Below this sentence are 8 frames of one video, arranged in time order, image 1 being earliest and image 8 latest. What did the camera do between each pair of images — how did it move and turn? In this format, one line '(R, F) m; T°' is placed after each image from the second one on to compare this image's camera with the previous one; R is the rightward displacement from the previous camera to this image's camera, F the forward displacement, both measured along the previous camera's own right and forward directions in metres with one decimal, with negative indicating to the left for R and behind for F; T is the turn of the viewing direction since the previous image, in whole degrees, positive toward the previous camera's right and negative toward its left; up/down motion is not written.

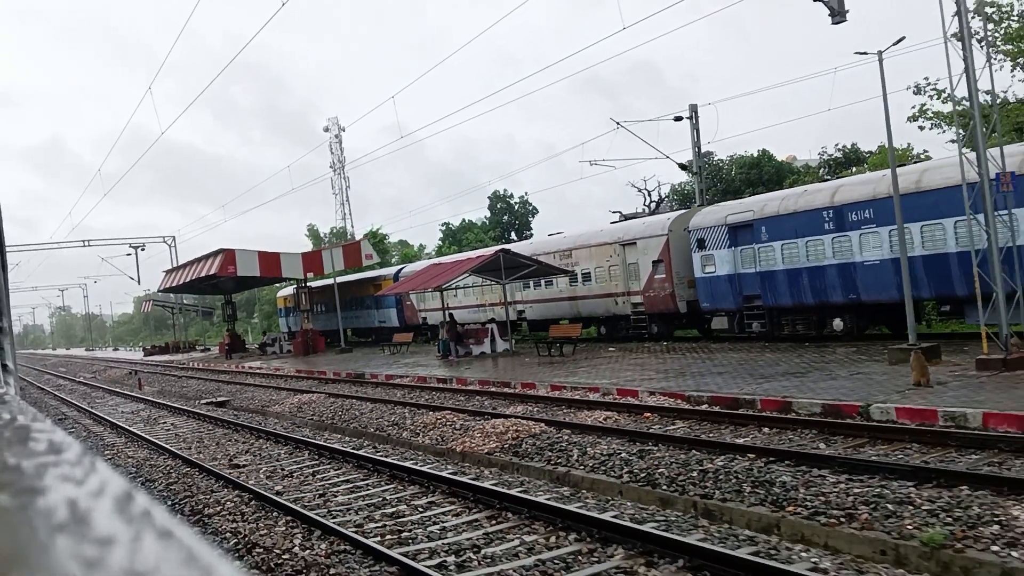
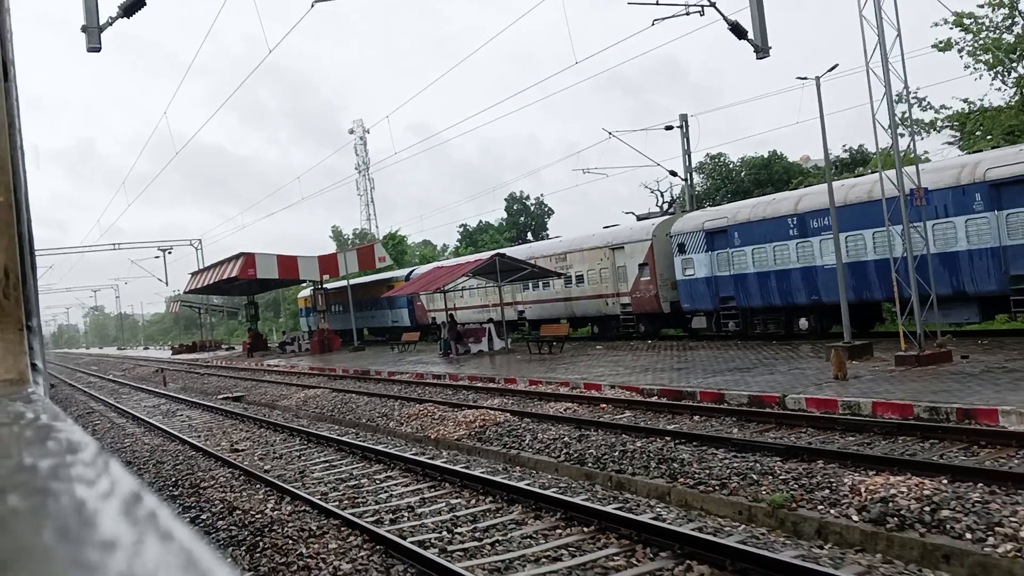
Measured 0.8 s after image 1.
(+0.7, -1.2) m; -2°
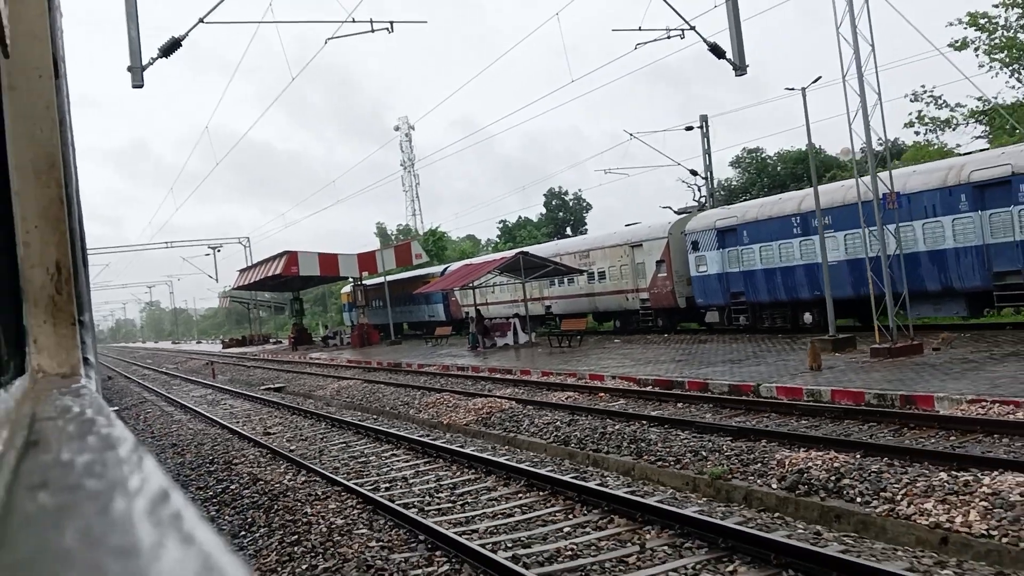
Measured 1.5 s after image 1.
(+0.6, -1.0) m; -3°
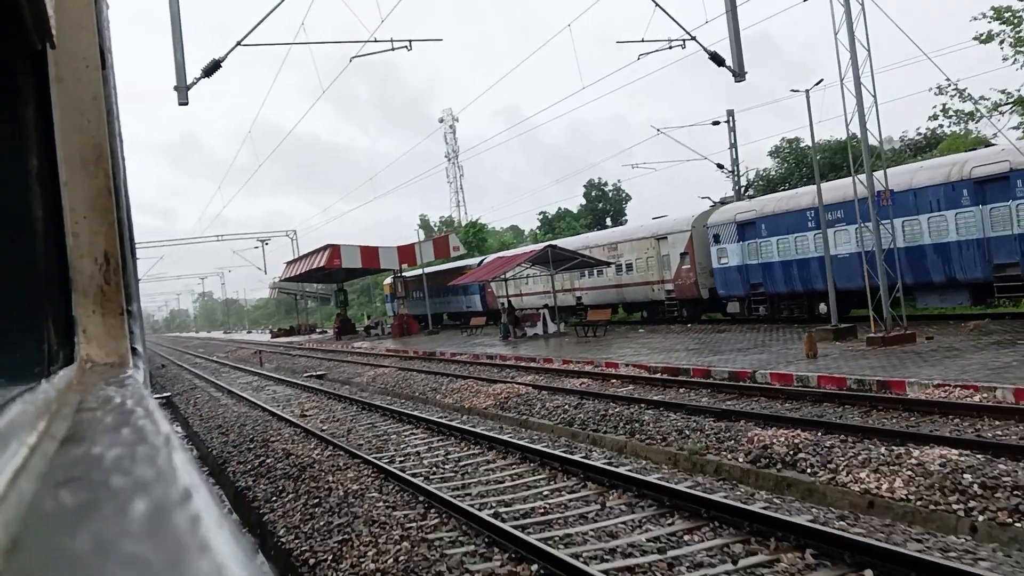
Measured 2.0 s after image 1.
(+0.4, -0.8) m; -3°
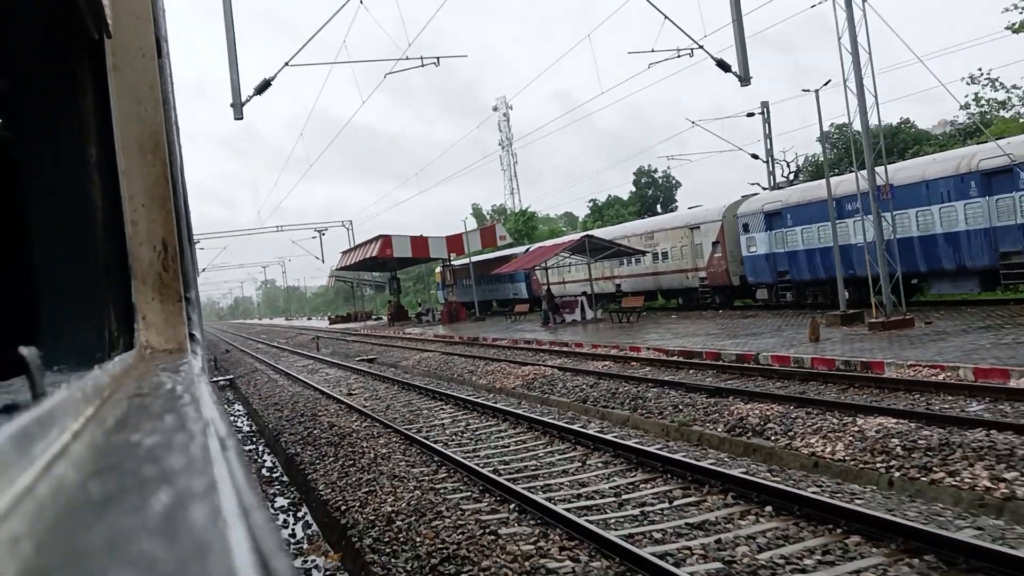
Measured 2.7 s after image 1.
(+0.5, -1.1) m; -4°
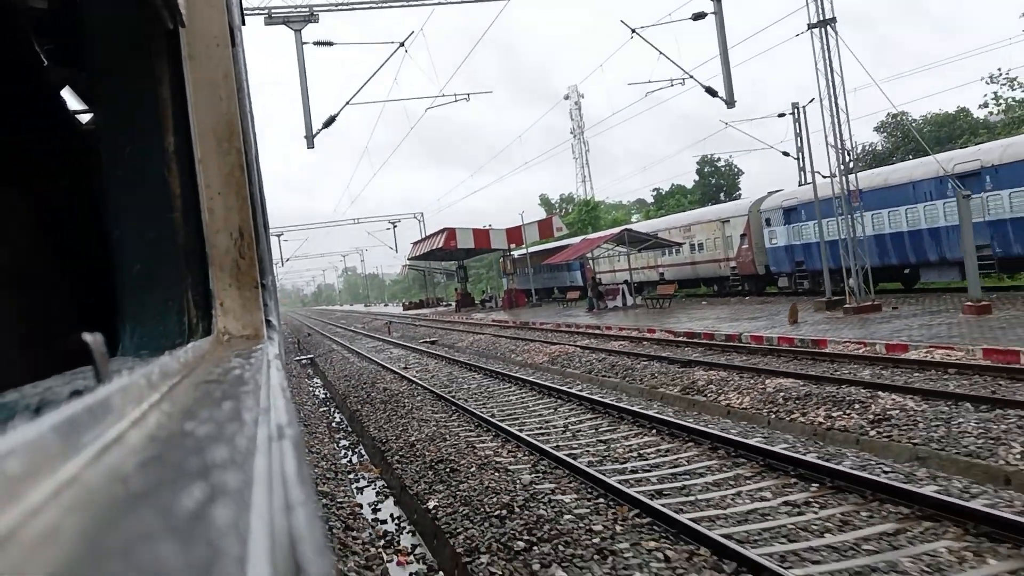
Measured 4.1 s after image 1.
(+0.9, -2.5) m; -5°
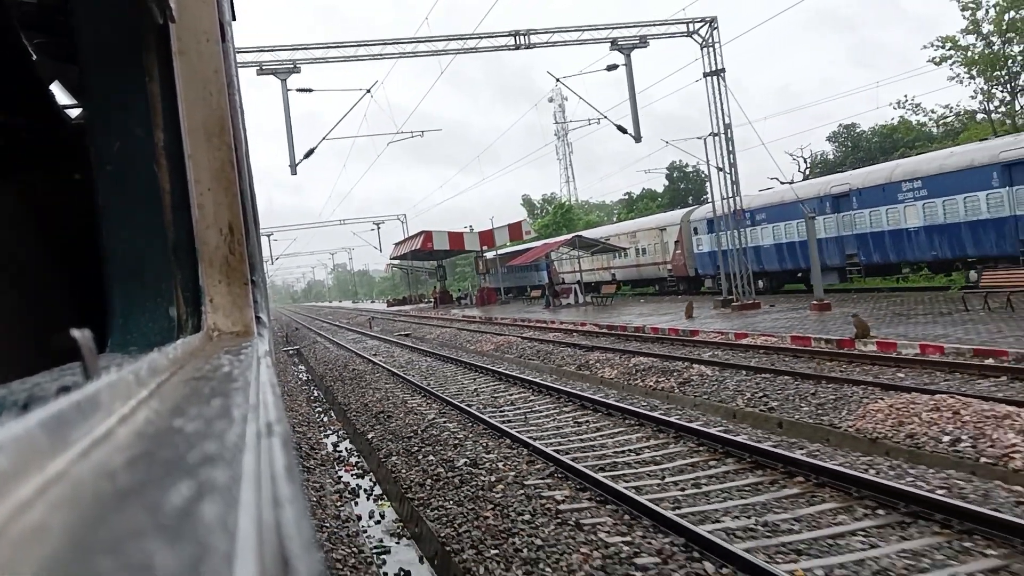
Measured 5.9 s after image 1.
(+0.8, -3.2) m; +1°
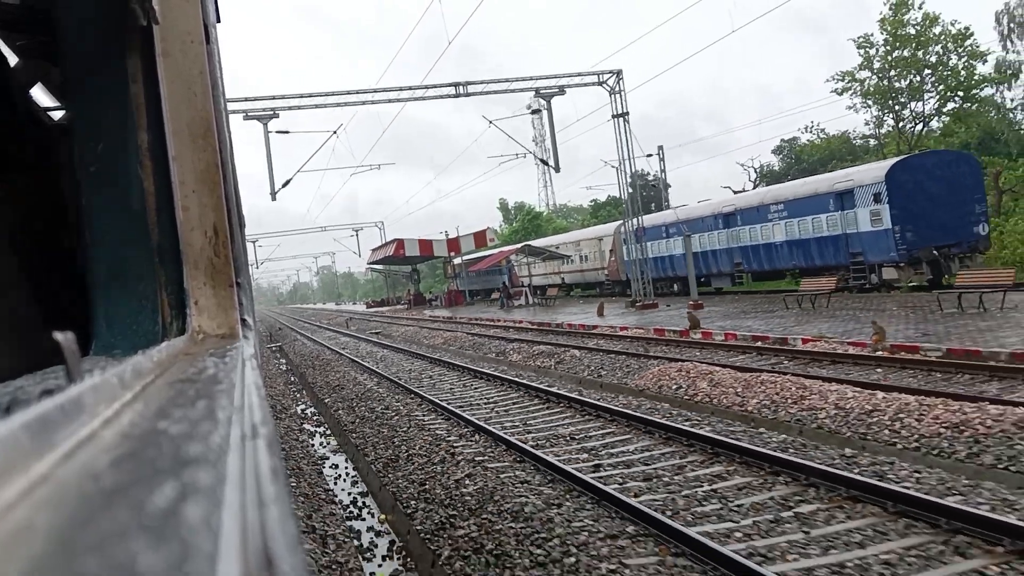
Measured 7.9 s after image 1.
(+1.0, -3.8) m; +1°
